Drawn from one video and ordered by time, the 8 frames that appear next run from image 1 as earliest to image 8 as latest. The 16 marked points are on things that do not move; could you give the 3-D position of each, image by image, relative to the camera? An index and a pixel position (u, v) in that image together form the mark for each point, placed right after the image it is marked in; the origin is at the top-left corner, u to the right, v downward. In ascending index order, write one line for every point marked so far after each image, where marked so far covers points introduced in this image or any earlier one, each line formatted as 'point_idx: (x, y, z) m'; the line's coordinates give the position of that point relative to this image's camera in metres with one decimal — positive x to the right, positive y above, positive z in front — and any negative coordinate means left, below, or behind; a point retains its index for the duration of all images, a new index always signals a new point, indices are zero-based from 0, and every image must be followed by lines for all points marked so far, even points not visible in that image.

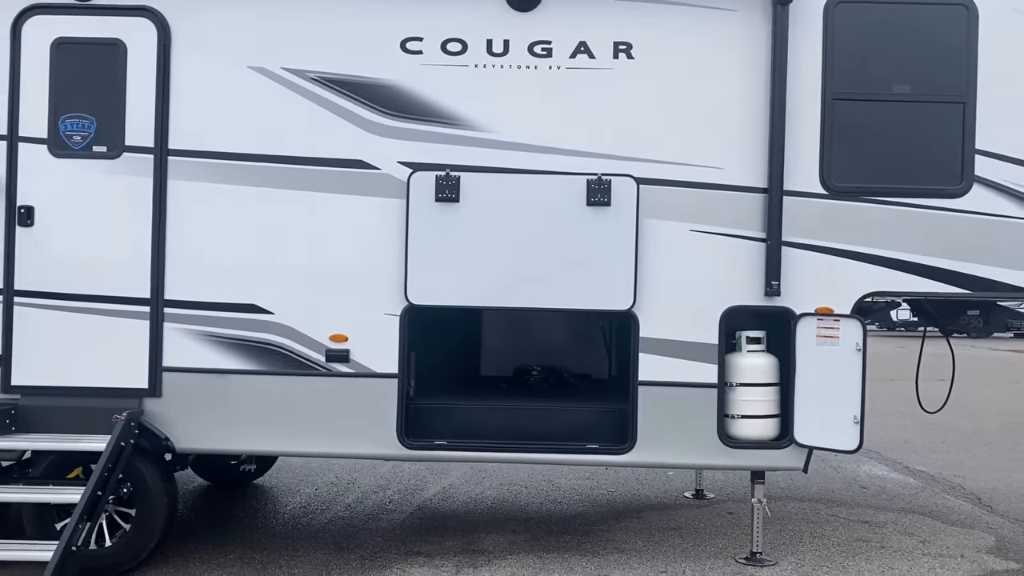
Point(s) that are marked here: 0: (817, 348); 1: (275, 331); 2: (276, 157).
0: (+1.5, -0.3, +3.7) m
1: (-1.2, -0.2, +3.7) m
2: (-1.2, +0.6, +3.8) m
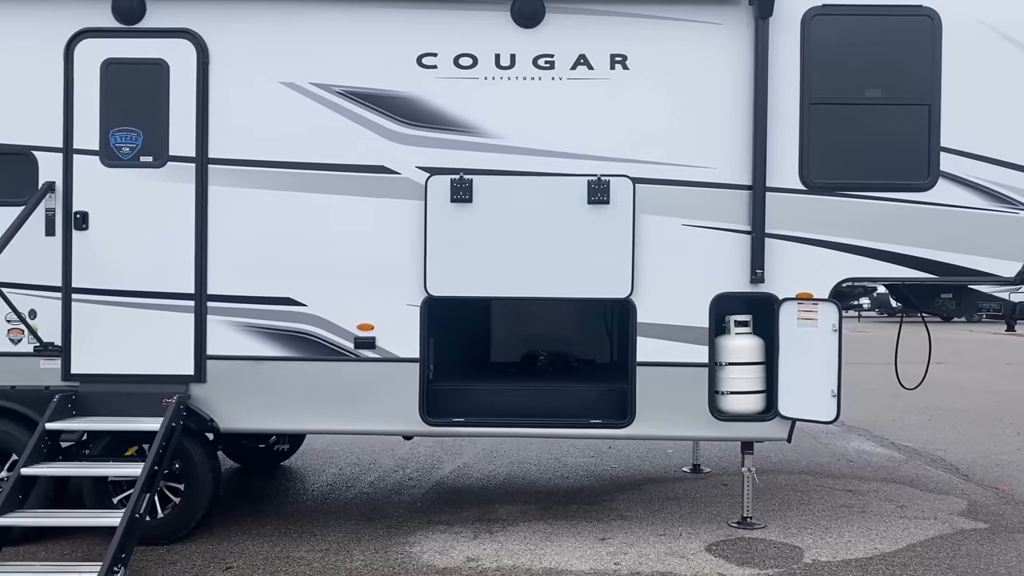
0: (+1.5, -0.2, +4.1) m
1: (-1.1, -0.2, +4.1) m
2: (-1.1, +0.7, +4.1) m
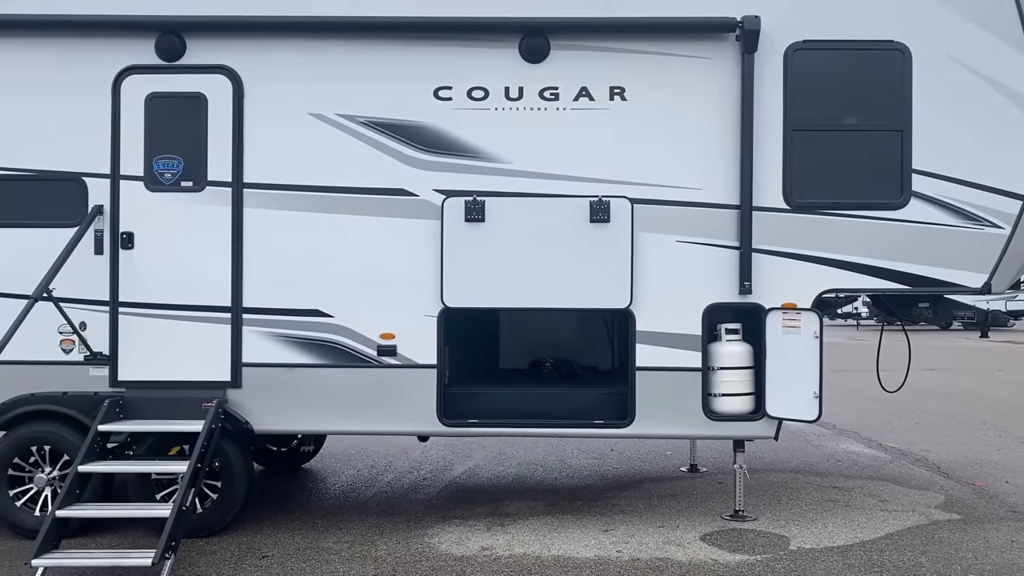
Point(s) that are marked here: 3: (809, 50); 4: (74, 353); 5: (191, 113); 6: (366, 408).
0: (+1.6, -0.3, +4.4) m
1: (-1.1, -0.3, +4.5) m
2: (-1.1, +0.6, +4.5) m
3: (+1.7, +1.4, +4.5) m
4: (-2.6, -0.4, +4.5) m
5: (-1.9, +1.0, +4.5) m
6: (-0.9, -0.7, +4.5) m
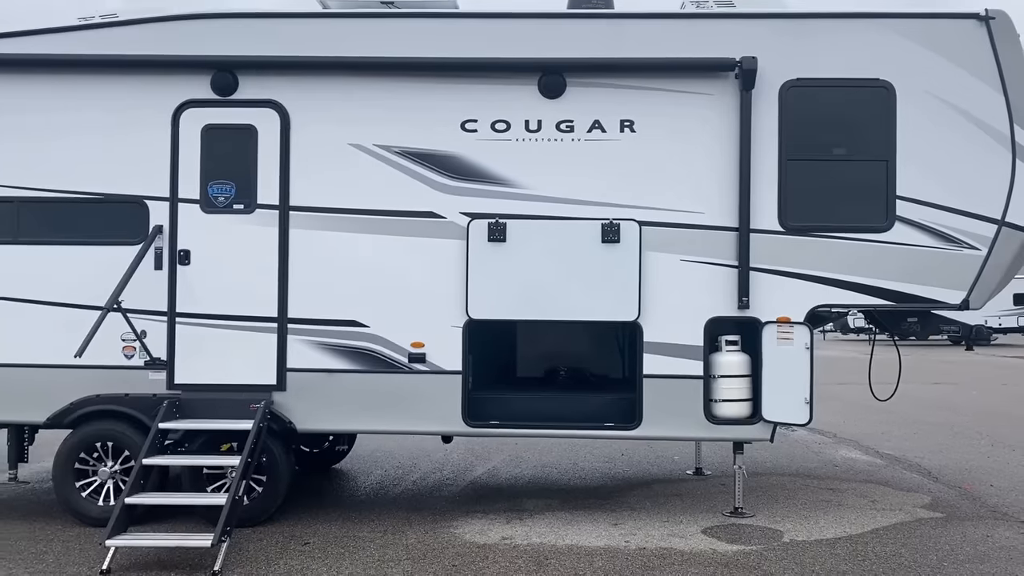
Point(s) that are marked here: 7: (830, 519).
0: (+1.7, -0.4, +4.9) m
1: (-0.9, -0.3, +5.0) m
2: (-0.9, +0.5, +5.0) m
3: (+1.9, +1.3, +4.9) m
4: (-2.5, -0.5, +5.0) m
5: (-1.8, +1.0, +5.0) m
6: (-0.7, -0.8, +5.0) m
7: (+2.1, -1.5, +5.0) m
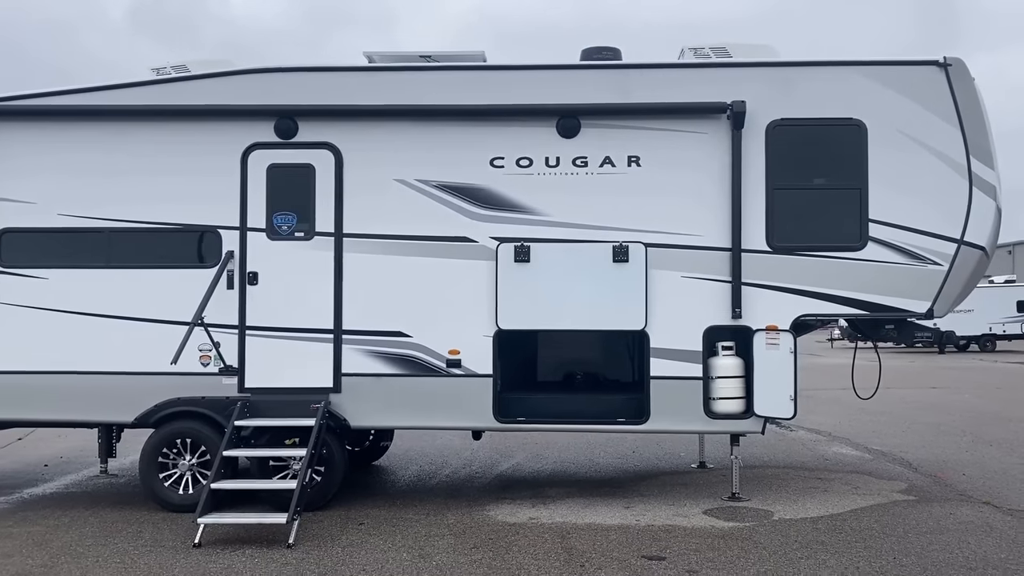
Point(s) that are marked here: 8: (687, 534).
0: (+1.9, -0.5, +5.6) m
1: (-0.8, -0.5, +5.8) m
2: (-0.8, +0.4, +5.8) m
3: (+2.0, +1.2, +5.7) m
4: (-2.3, -0.6, +5.8) m
5: (-1.6, +0.8, +5.8) m
6: (-0.6, -0.9, +5.7) m
7: (+2.3, -1.6, +5.7) m
8: (+1.2, -1.6, +5.1) m
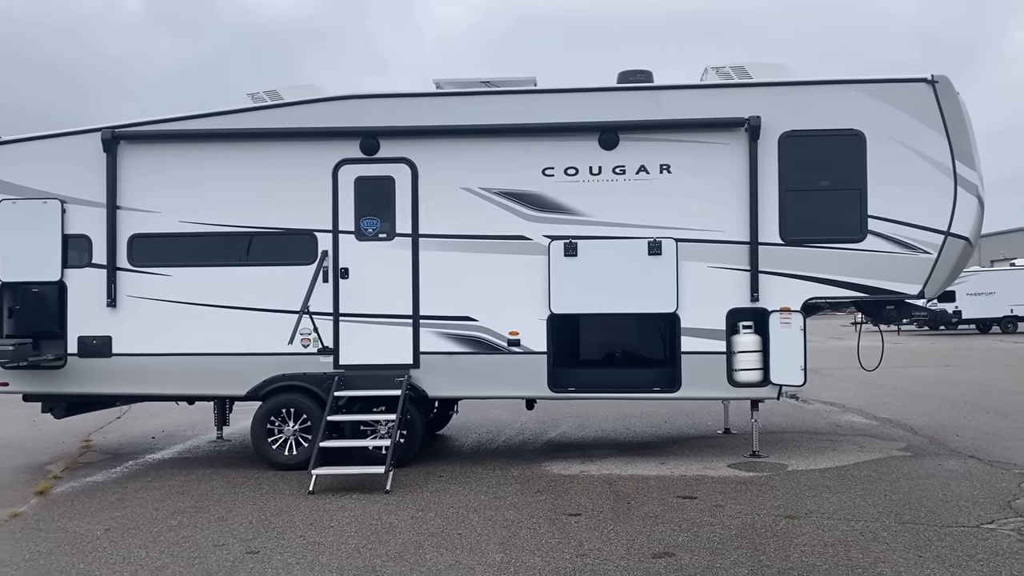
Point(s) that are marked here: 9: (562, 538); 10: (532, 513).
0: (+2.3, -0.4, +6.6) m
1: (-0.3, -0.4, +6.8) m
2: (-0.3, +0.5, +6.8) m
3: (+2.5, +1.3, +6.6) m
4: (-1.8, -0.5, +6.9) m
5: (-1.2, +0.9, +6.9) m
6: (-0.1, -0.8, +6.8) m
7: (+2.7, -1.5, +6.7) m
8: (+1.6, -1.5, +6.1) m
9: (+0.3, -1.6, +4.8) m
10: (+0.1, -1.6, +5.3) m
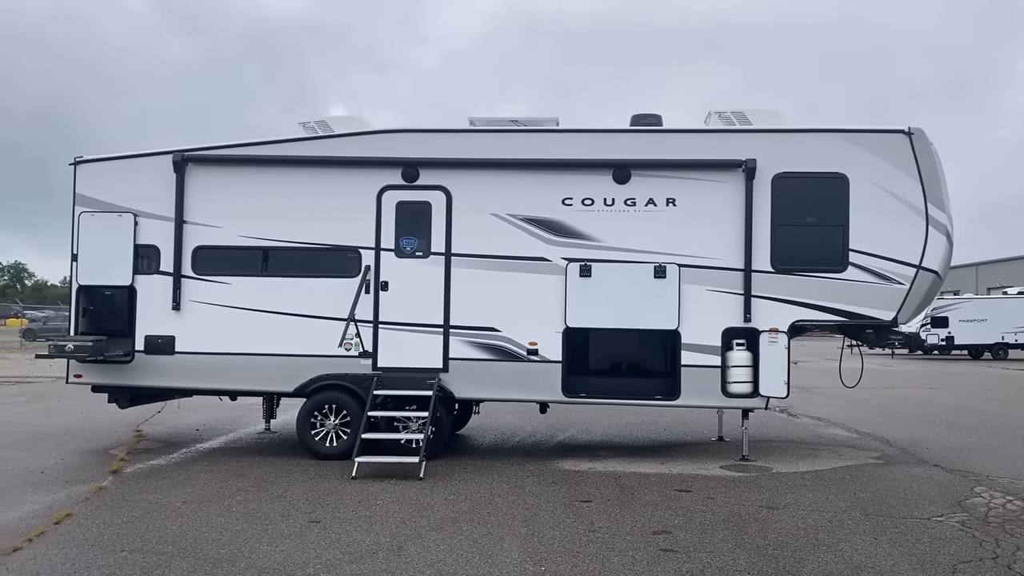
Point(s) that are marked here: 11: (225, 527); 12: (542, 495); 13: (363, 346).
0: (+2.5, -0.6, +7.4) m
1: (-0.1, -0.5, +7.7) m
2: (-0.1, +0.3, +7.7) m
3: (+2.7, +1.1, +7.5) m
4: (-1.6, -0.6, +7.7) m
5: (-0.9, +0.8, +7.8) m
6: (+0.1, -1.0, +7.7) m
7: (+2.9, -1.7, +7.6) m
8: (+1.8, -1.7, +6.9) m
9: (+0.5, -1.7, +5.6) m
10: (+0.3, -1.7, +6.2) m
11: (-2.0, -1.7, +5.3) m
12: (+0.2, -1.7, +6.3) m
13: (-1.5, -0.6, +7.7) m
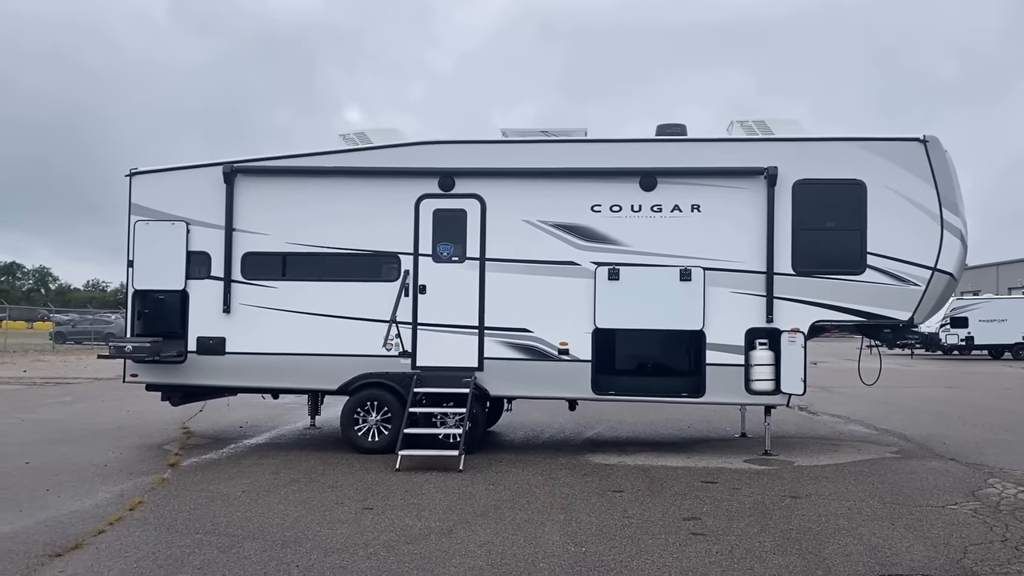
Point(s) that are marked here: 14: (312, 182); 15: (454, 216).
0: (+2.9, -0.6, +7.8) m
1: (+0.2, -0.6, +8.1) m
2: (+0.2, +0.3, +8.1) m
3: (+3.0, +1.1, +7.9) m
4: (-1.3, -0.7, +8.2) m
5: (-0.6, +0.7, +8.2) m
6: (+0.4, -1.0, +8.1) m
7: (+3.2, -1.7, +7.9) m
8: (+2.1, -1.8, +7.3) m
9: (+0.8, -1.7, +6.0) m
10: (+0.6, -1.7, +6.6) m
11: (-1.7, -1.7, +5.8) m
12: (+0.6, -1.7, +6.7) m
13: (-1.2, -0.6, +8.1) m
14: (-2.2, +1.2, +8.3) m
15: (-0.6, +0.8, +8.2) m
